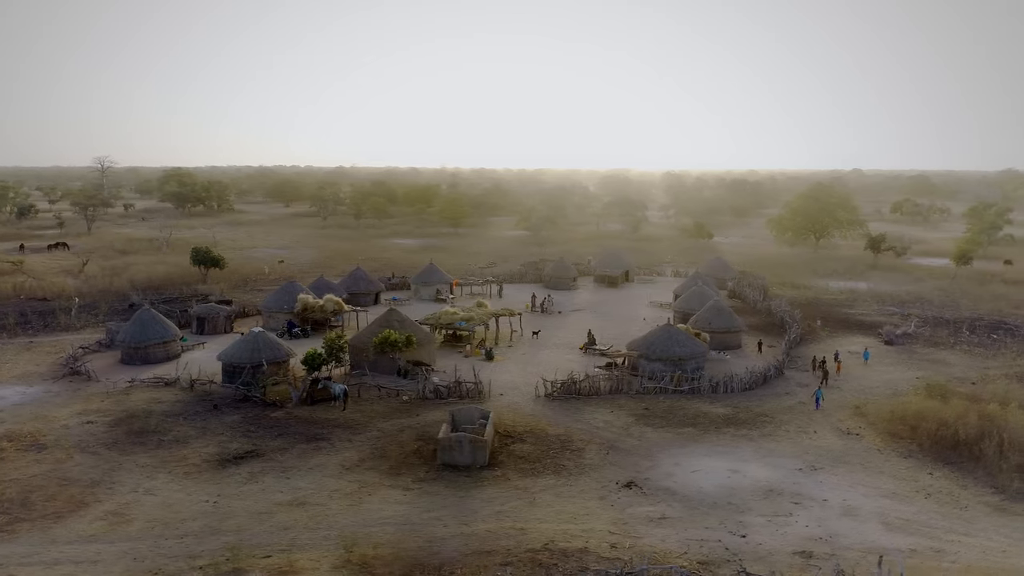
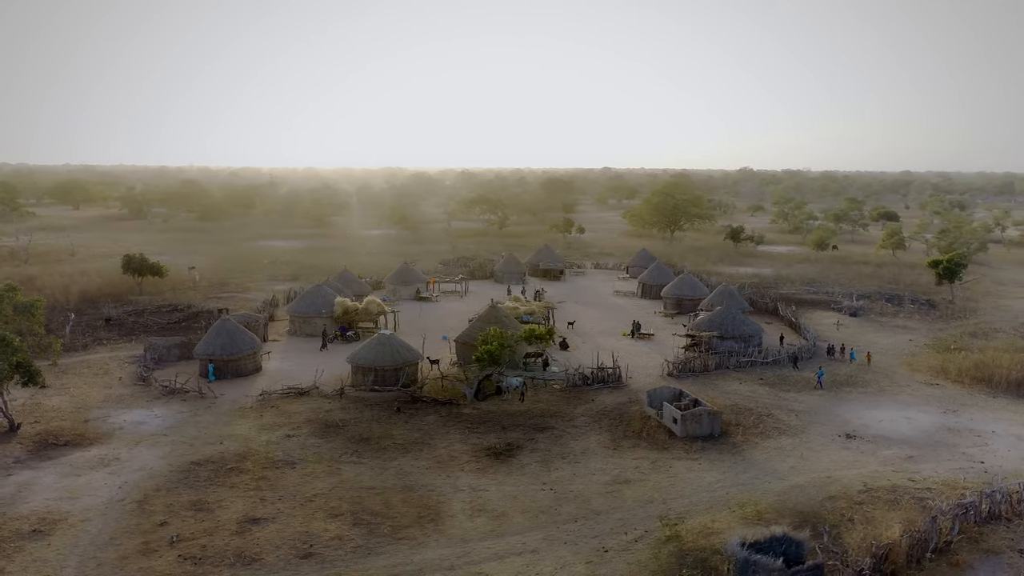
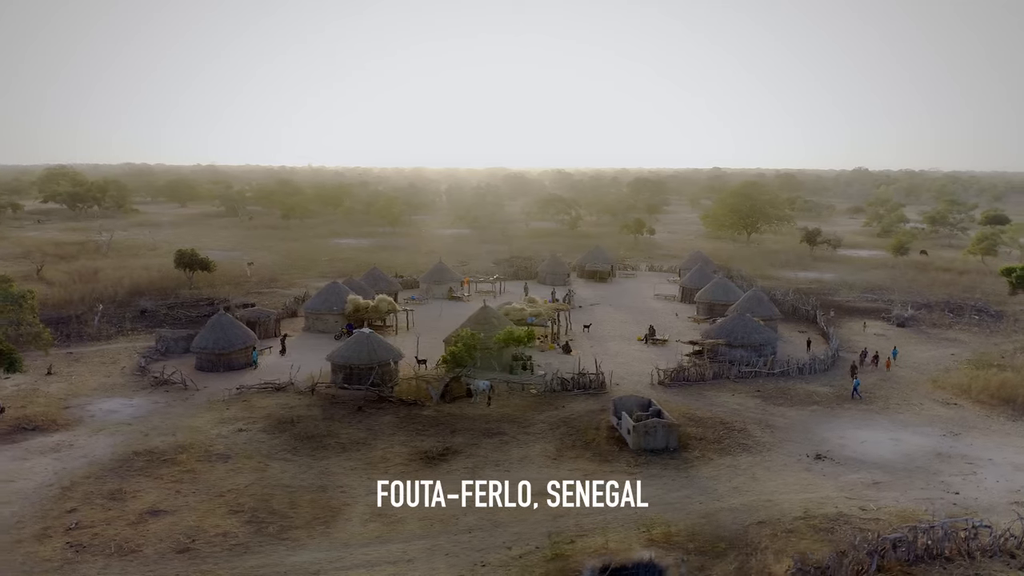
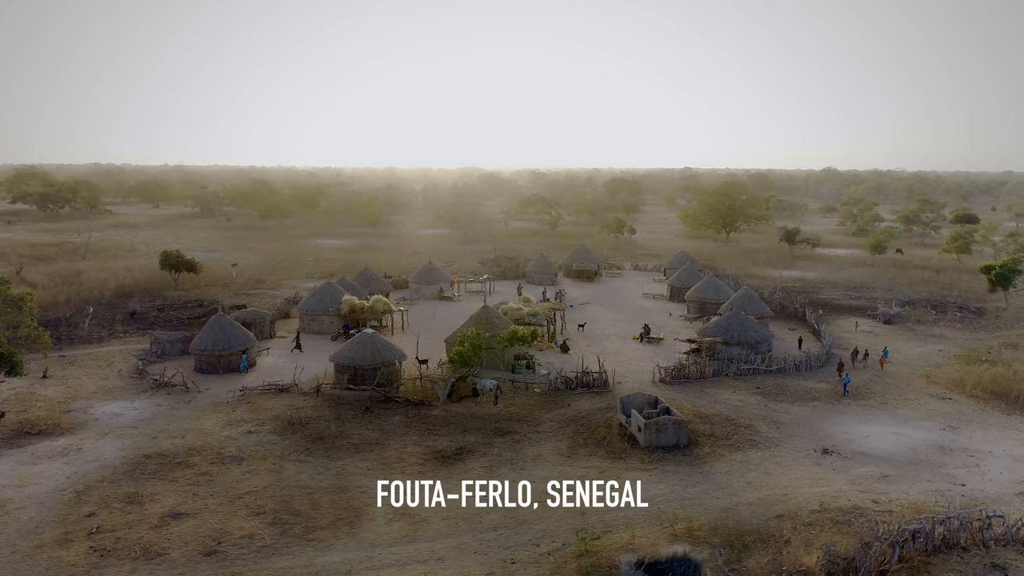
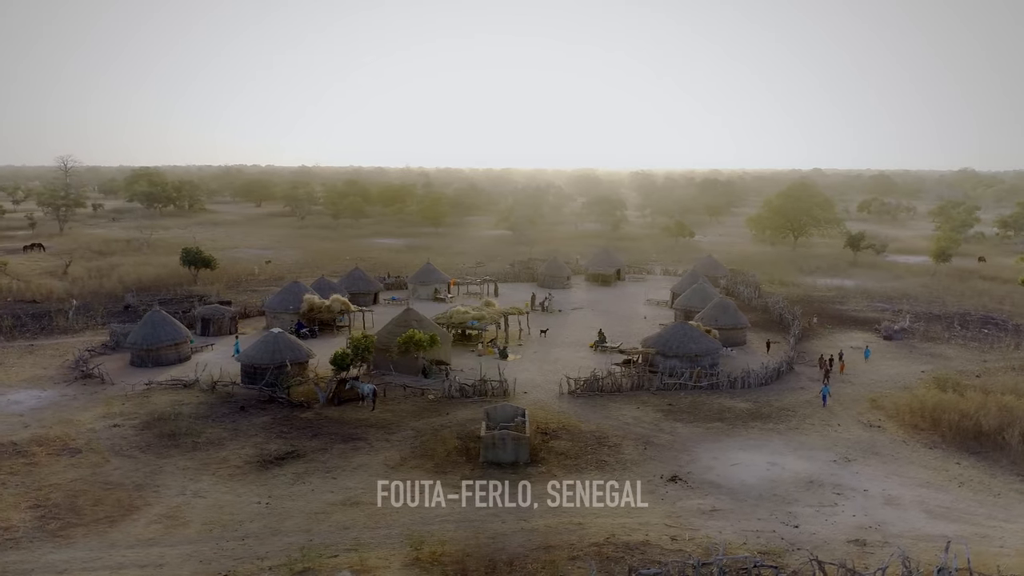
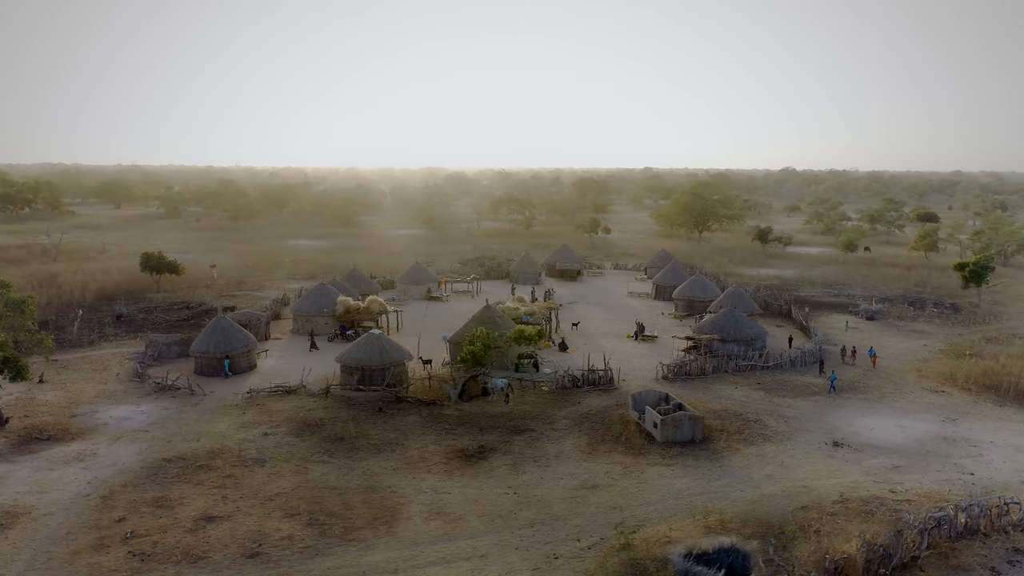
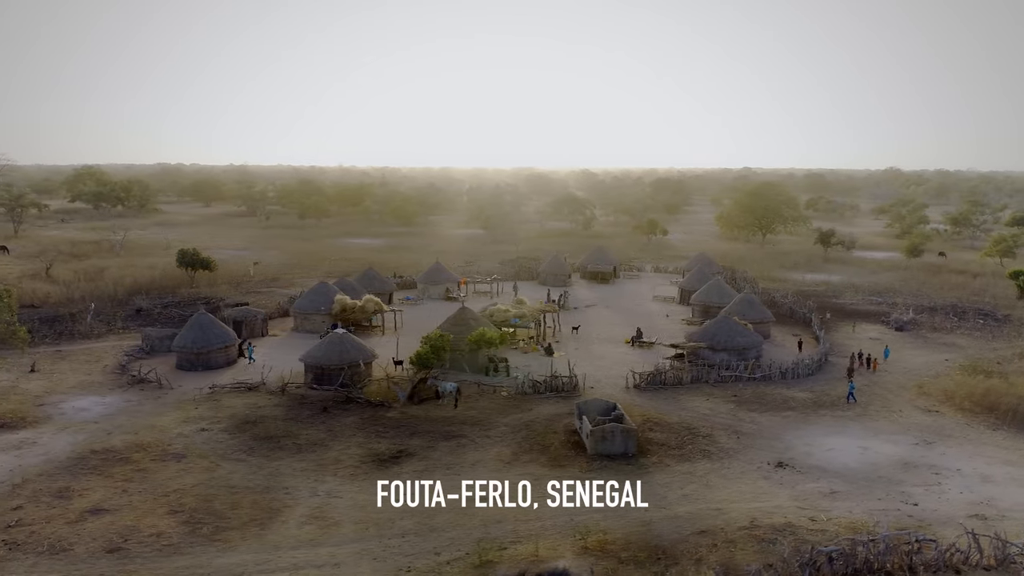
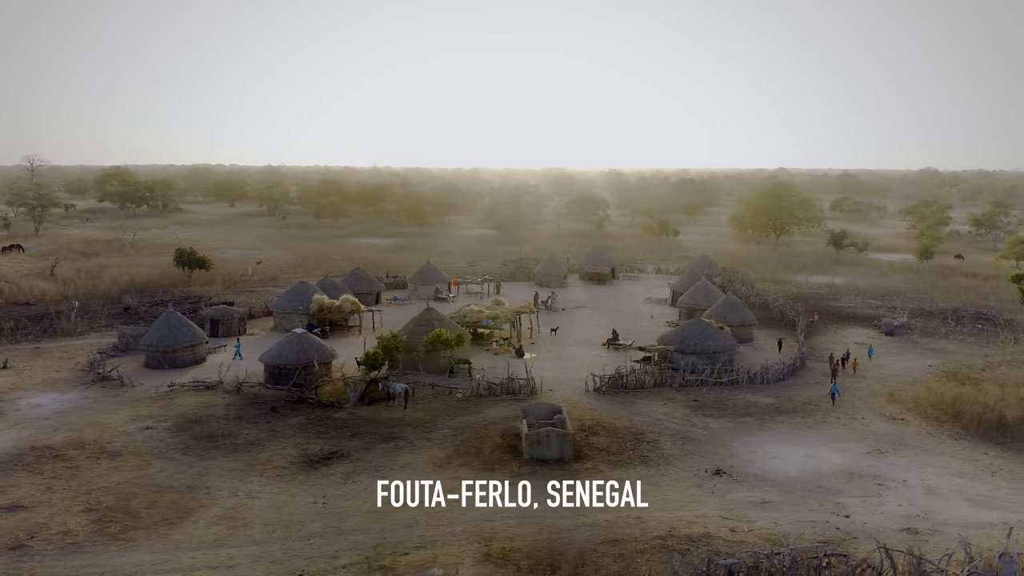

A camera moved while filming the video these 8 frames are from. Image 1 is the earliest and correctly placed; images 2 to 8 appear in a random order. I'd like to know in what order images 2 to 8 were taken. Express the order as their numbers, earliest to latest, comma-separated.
5, 8, 7, 3, 4, 6, 2
